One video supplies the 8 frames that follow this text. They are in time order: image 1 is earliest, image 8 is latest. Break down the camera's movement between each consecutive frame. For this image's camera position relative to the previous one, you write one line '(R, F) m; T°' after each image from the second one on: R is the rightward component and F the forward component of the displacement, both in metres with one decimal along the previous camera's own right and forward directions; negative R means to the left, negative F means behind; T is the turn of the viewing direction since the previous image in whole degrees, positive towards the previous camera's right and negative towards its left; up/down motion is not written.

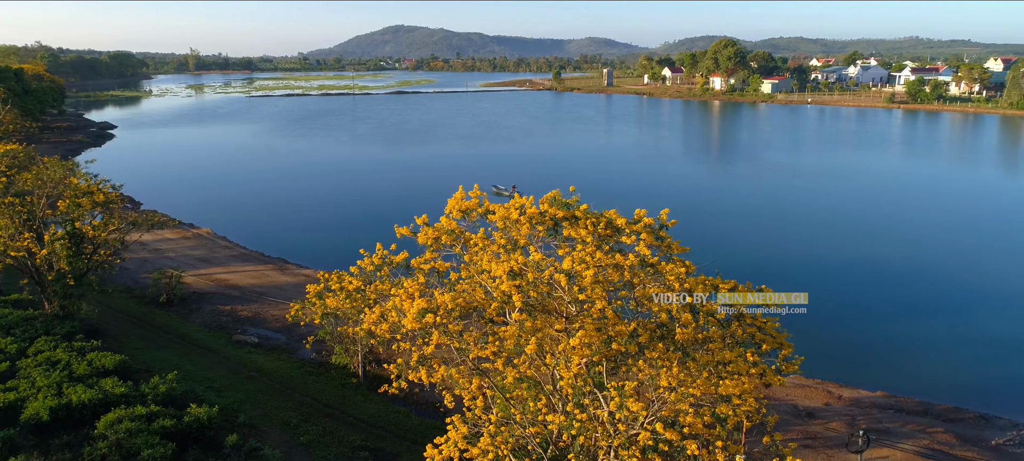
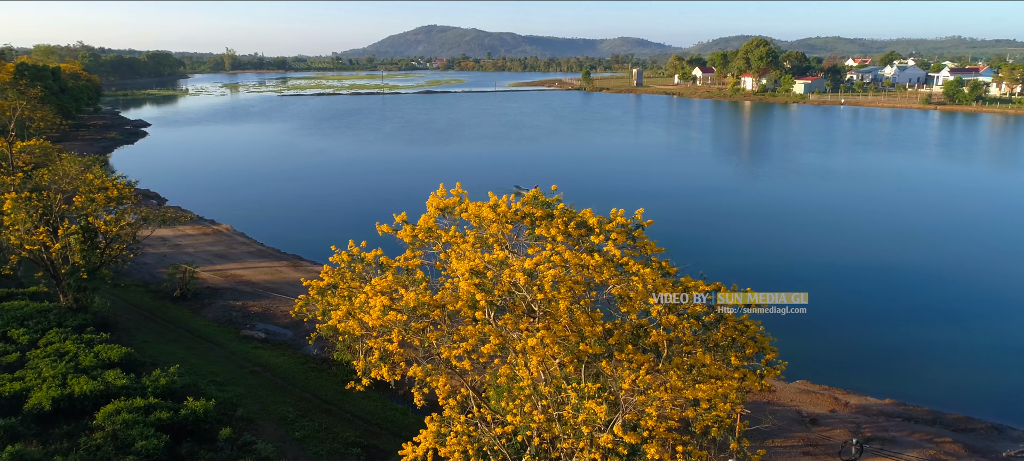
(+0.4, +0.1) m; -2°
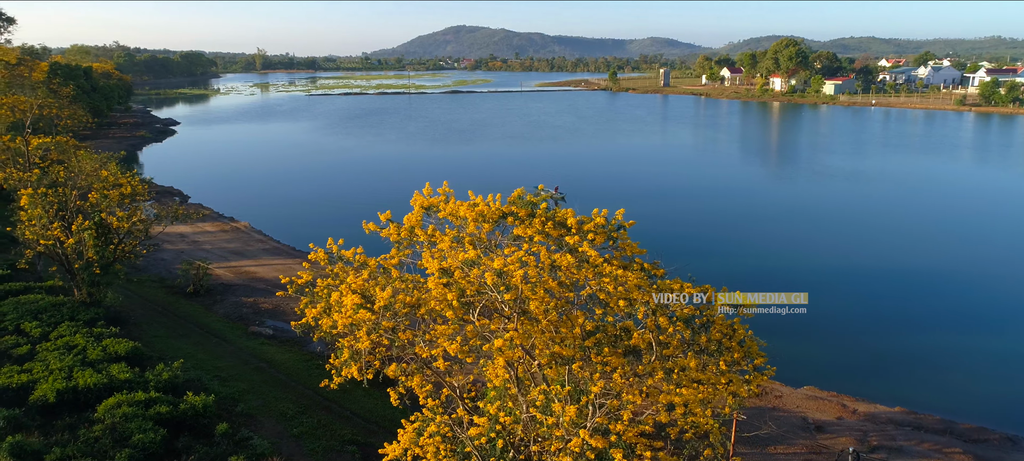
(+0.3, +0.1) m; -2°
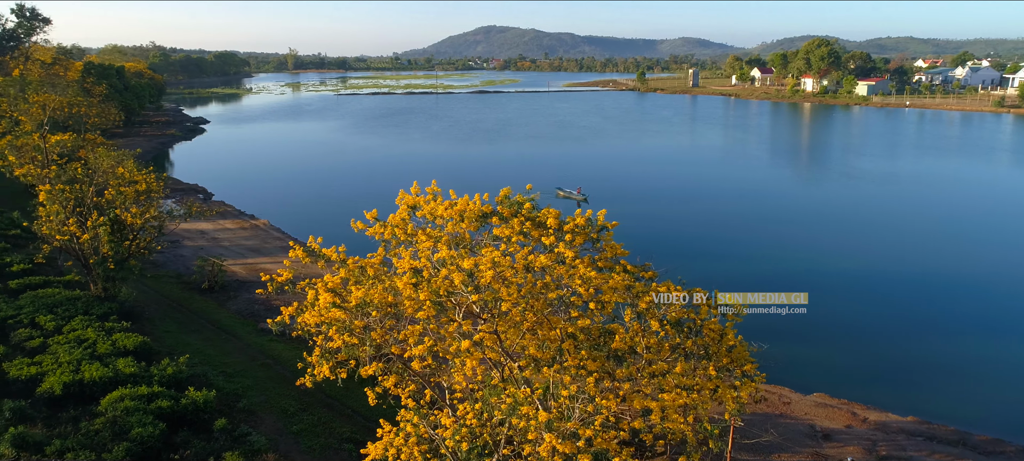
(+0.3, +0.1) m; -2°
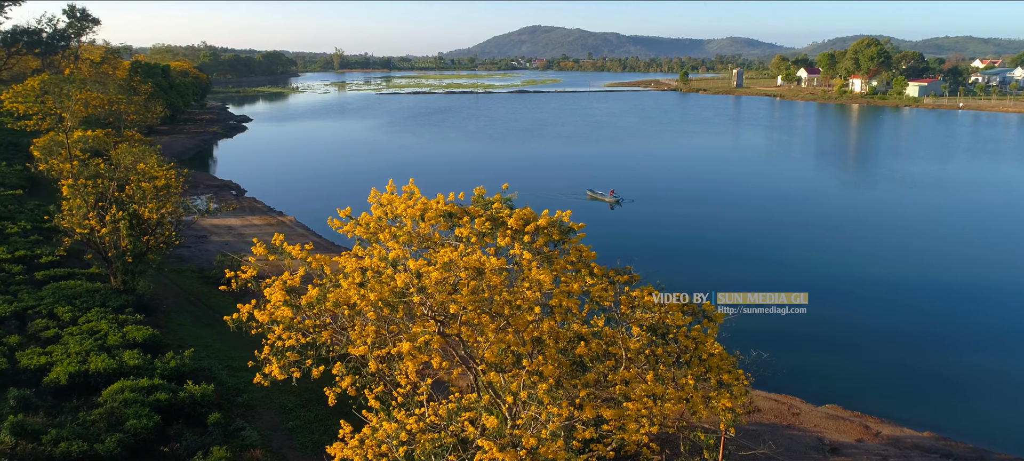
(+0.5, +0.1) m; -3°
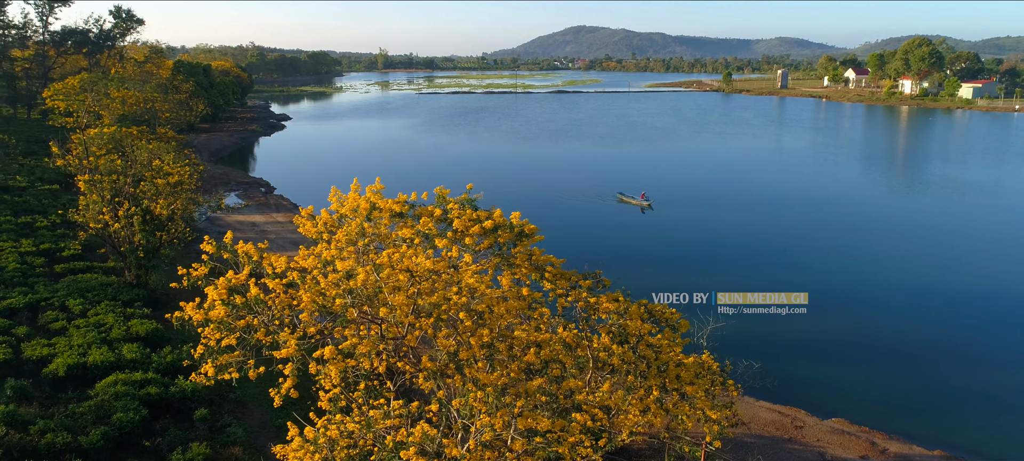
(+0.5, +0.2) m; -3°
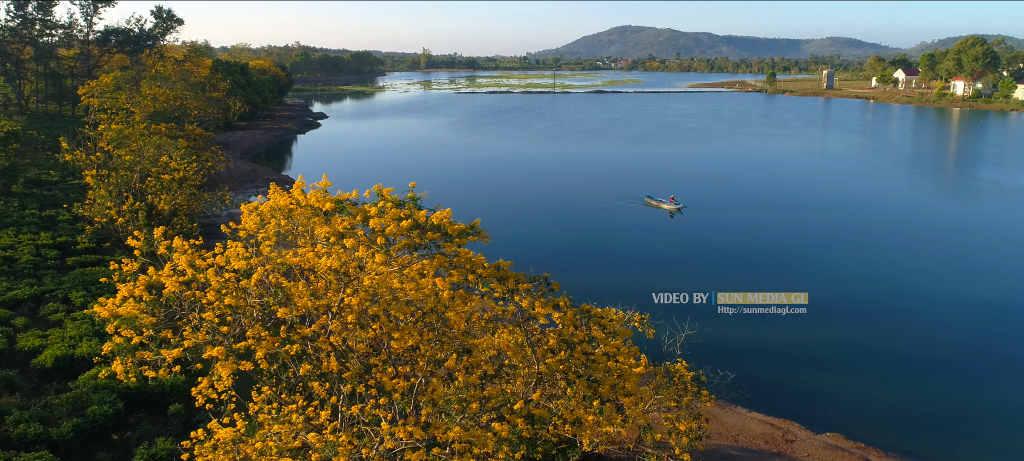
(+0.7, +0.2) m; -3°
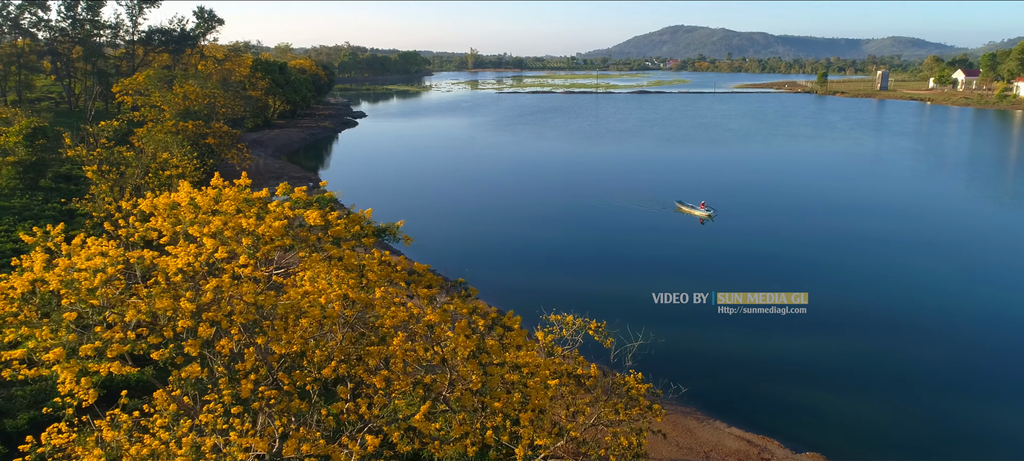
(+0.9, +0.2) m; -3°
